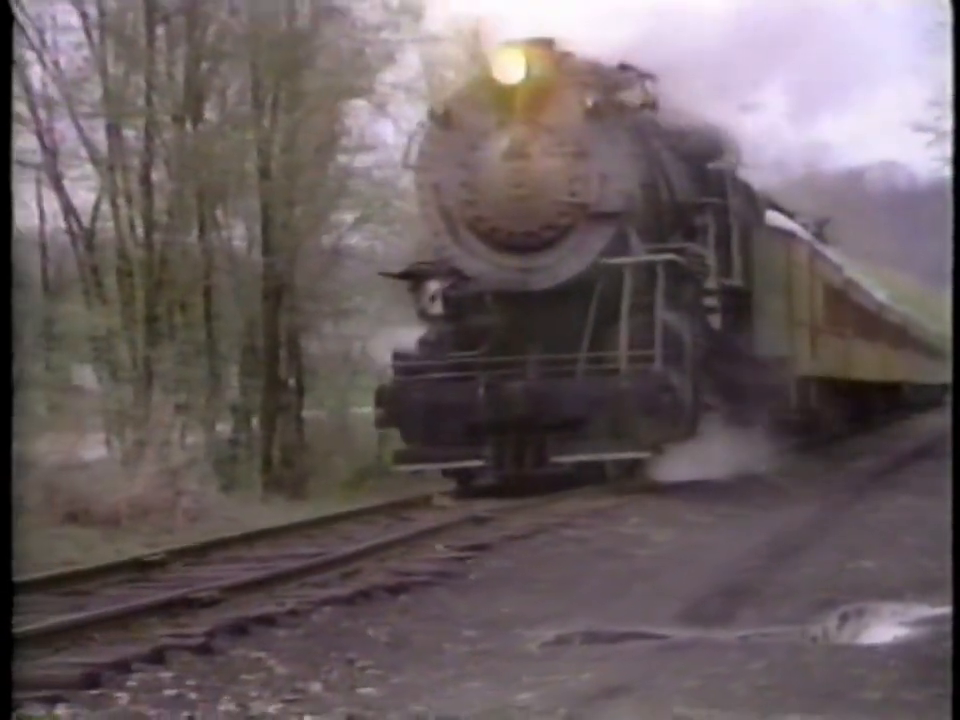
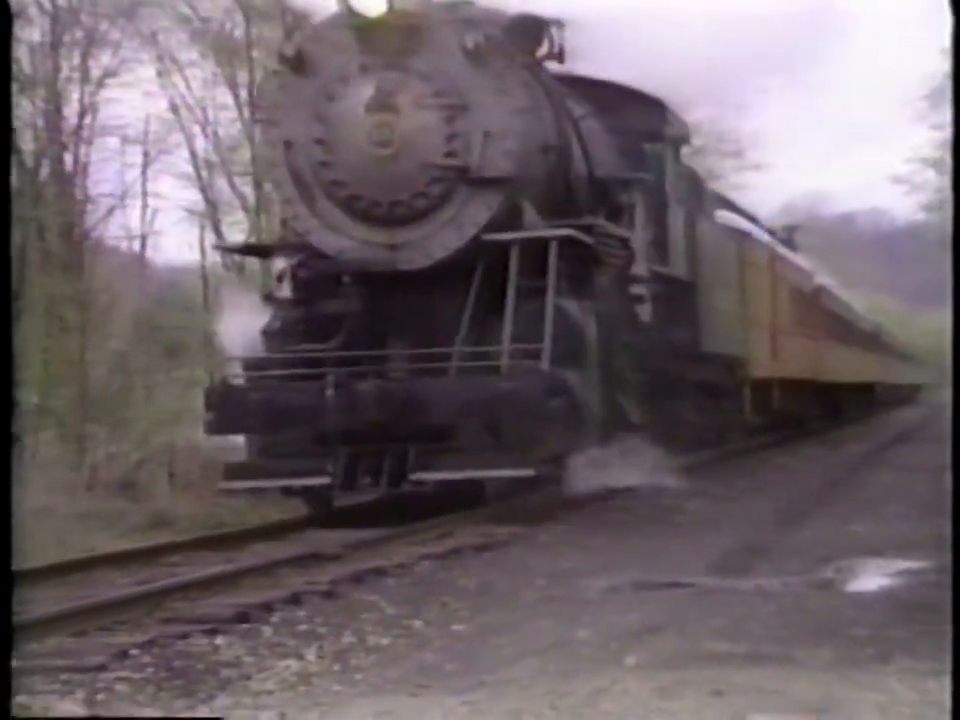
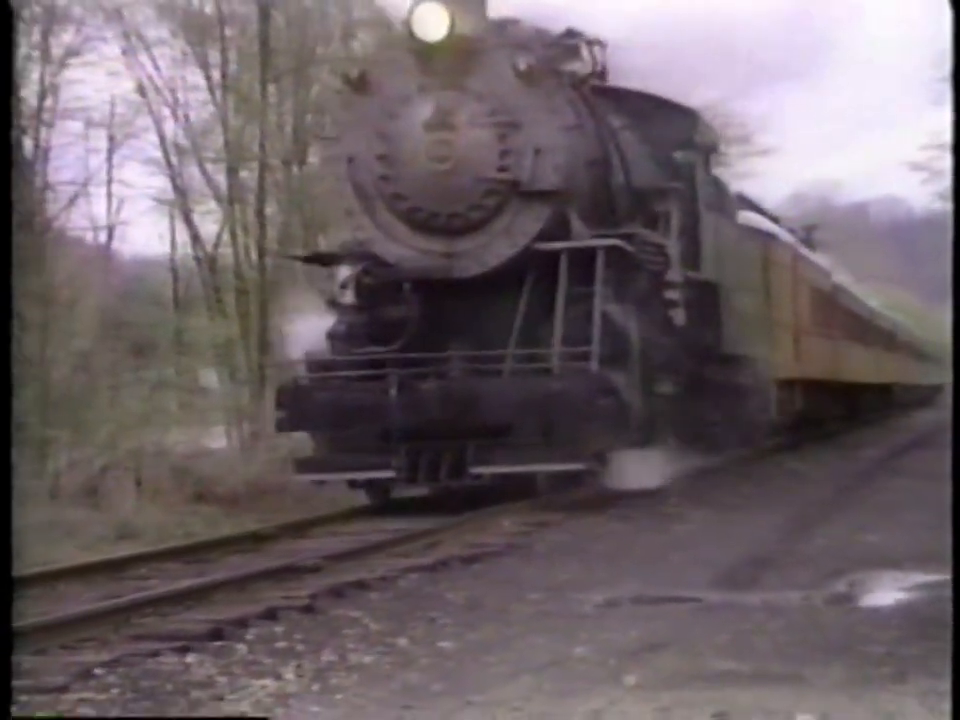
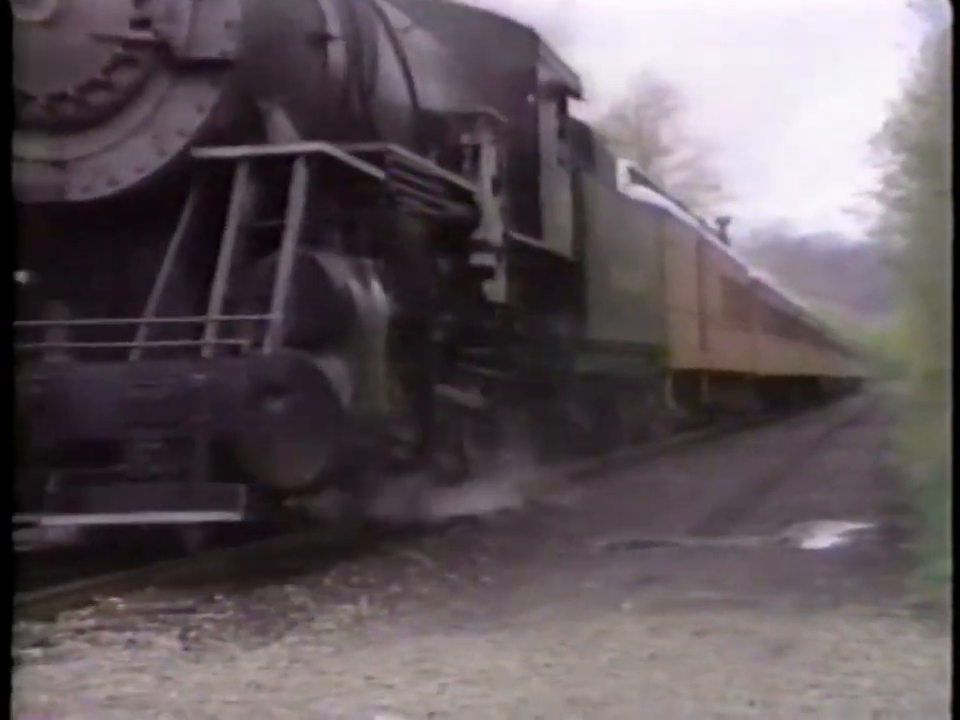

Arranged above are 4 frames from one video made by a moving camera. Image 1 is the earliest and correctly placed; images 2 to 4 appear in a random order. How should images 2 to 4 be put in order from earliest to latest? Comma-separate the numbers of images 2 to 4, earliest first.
3, 2, 4
